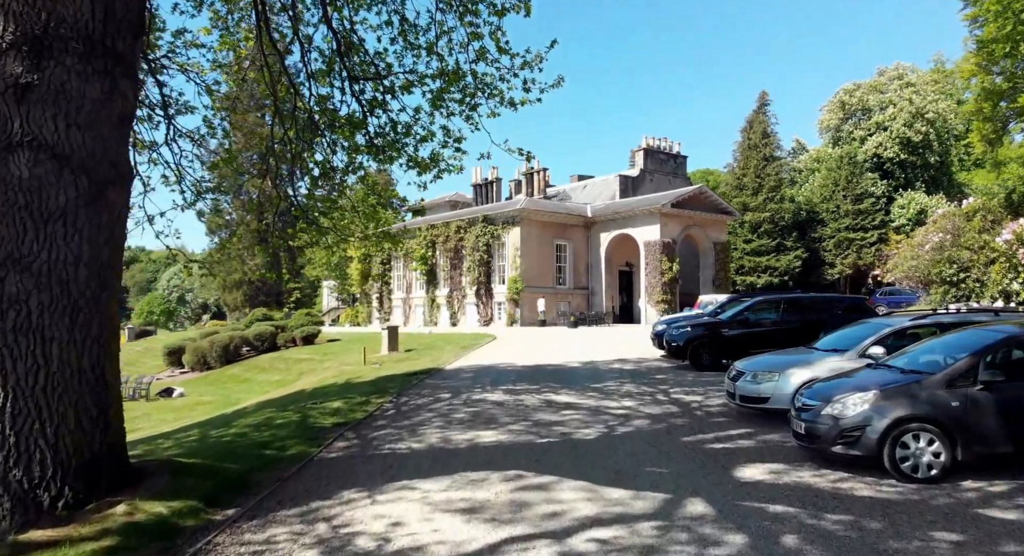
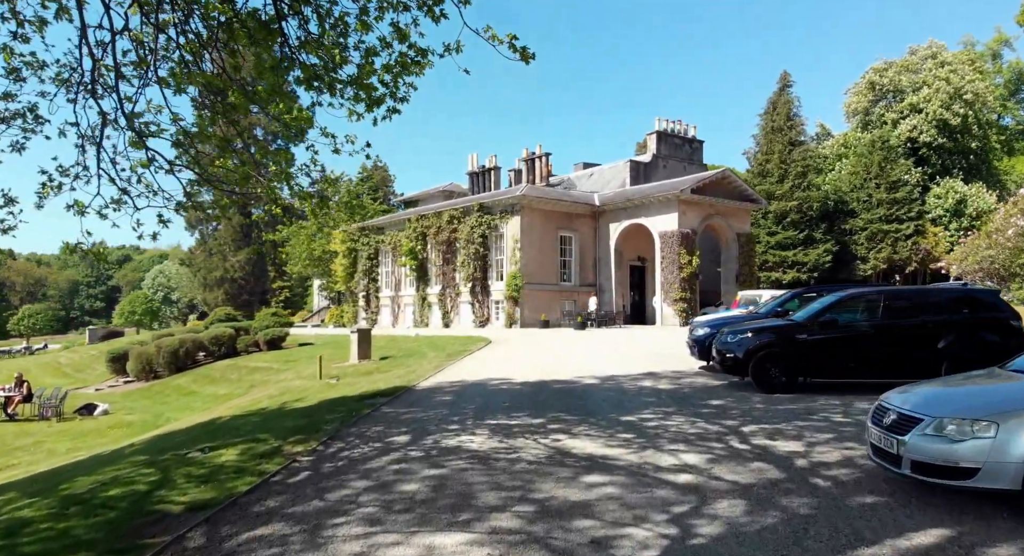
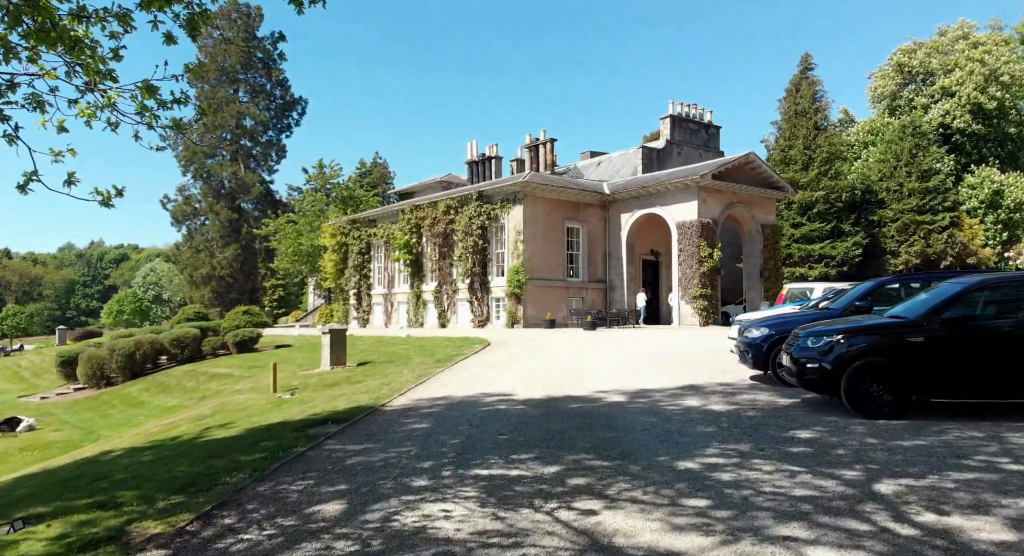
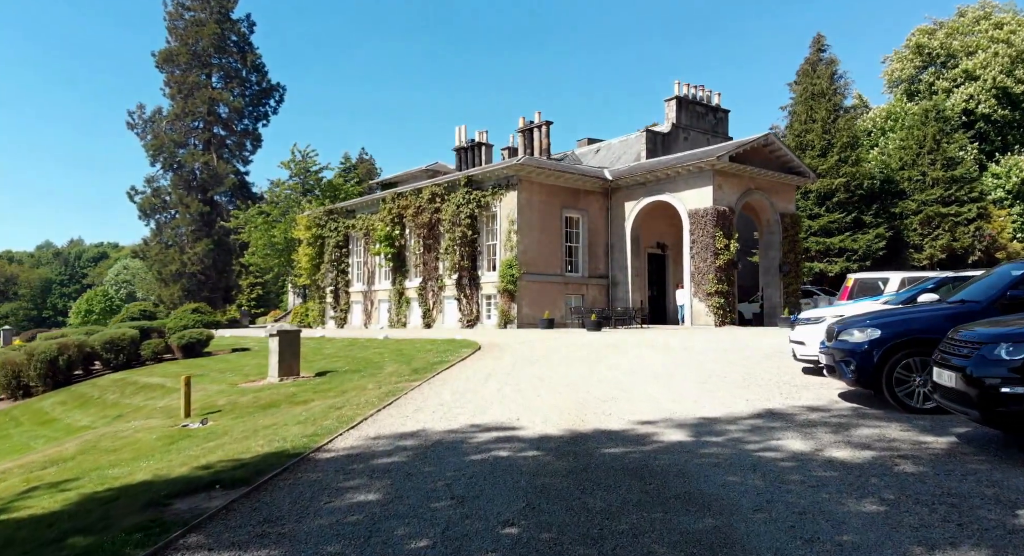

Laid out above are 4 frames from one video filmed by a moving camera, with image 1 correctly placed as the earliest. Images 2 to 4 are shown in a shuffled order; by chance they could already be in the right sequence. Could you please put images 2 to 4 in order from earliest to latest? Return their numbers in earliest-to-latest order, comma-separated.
2, 3, 4
